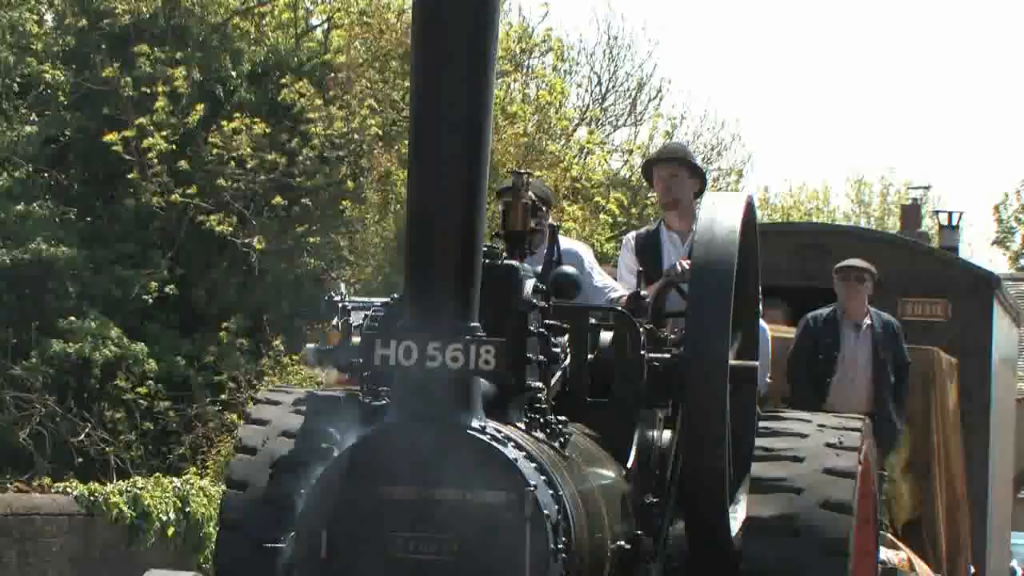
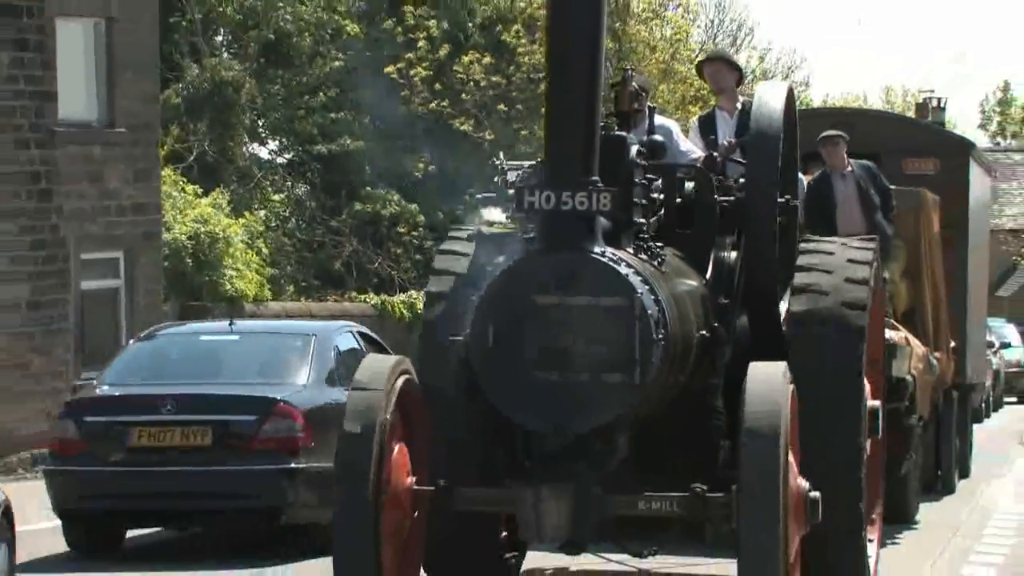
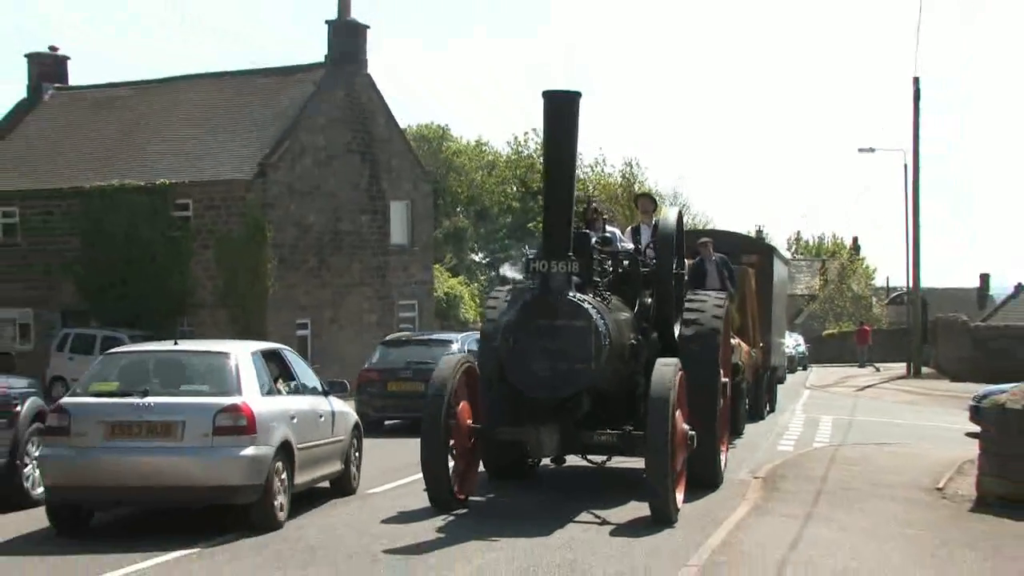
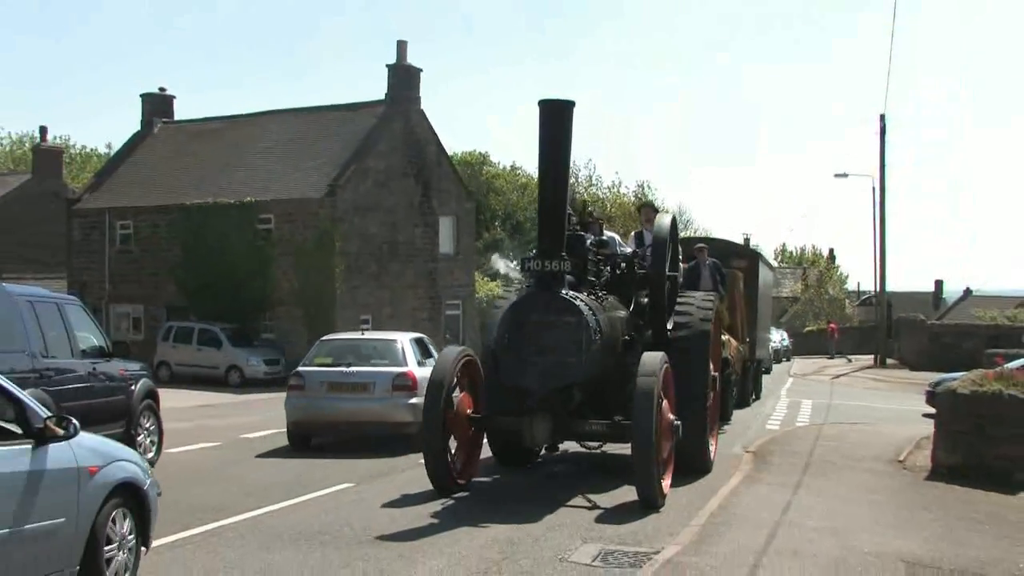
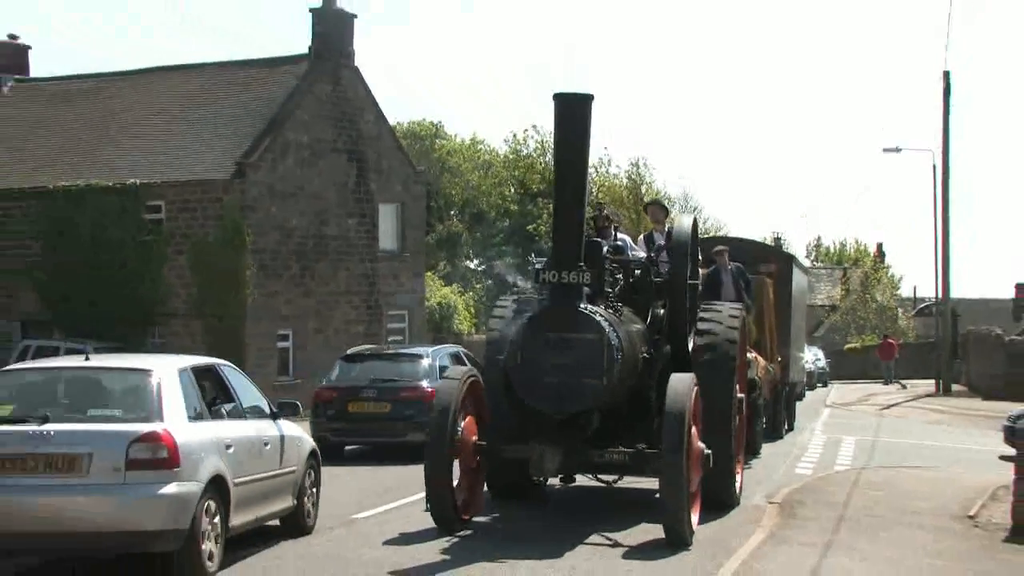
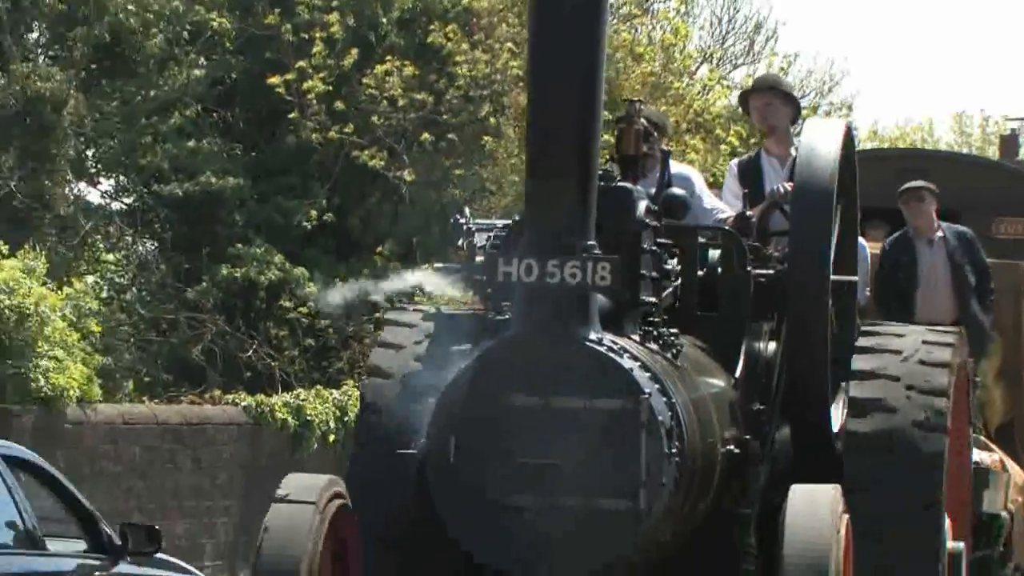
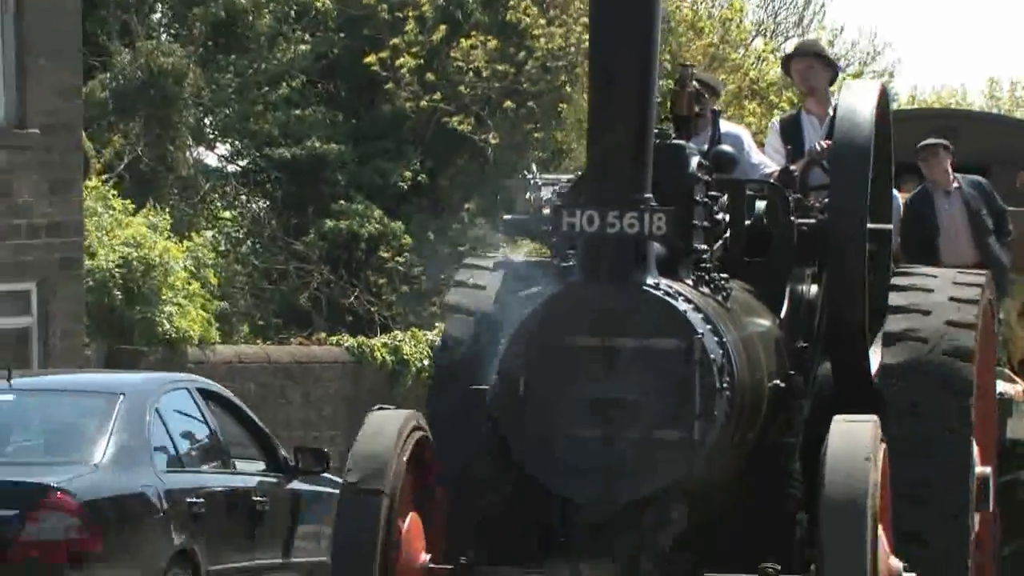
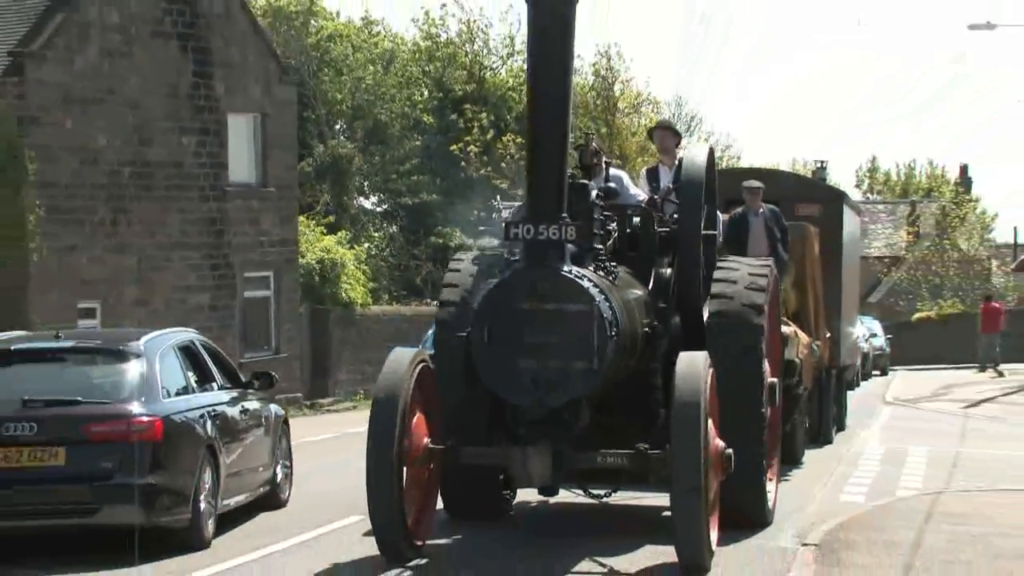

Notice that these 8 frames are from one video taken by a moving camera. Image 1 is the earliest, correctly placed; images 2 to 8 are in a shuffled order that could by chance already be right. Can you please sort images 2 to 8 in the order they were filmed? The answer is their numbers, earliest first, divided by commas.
6, 7, 2, 8, 5, 3, 4
